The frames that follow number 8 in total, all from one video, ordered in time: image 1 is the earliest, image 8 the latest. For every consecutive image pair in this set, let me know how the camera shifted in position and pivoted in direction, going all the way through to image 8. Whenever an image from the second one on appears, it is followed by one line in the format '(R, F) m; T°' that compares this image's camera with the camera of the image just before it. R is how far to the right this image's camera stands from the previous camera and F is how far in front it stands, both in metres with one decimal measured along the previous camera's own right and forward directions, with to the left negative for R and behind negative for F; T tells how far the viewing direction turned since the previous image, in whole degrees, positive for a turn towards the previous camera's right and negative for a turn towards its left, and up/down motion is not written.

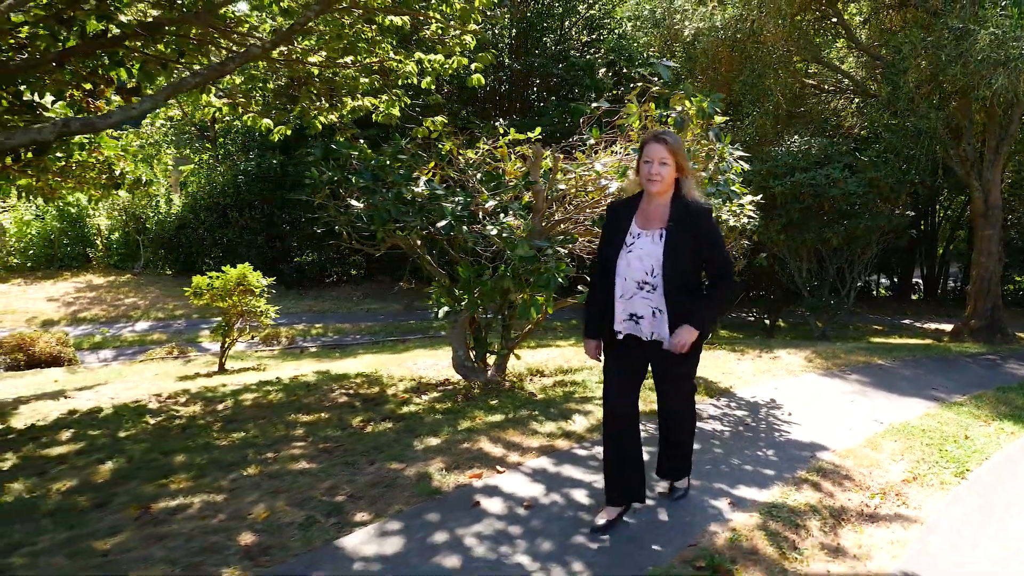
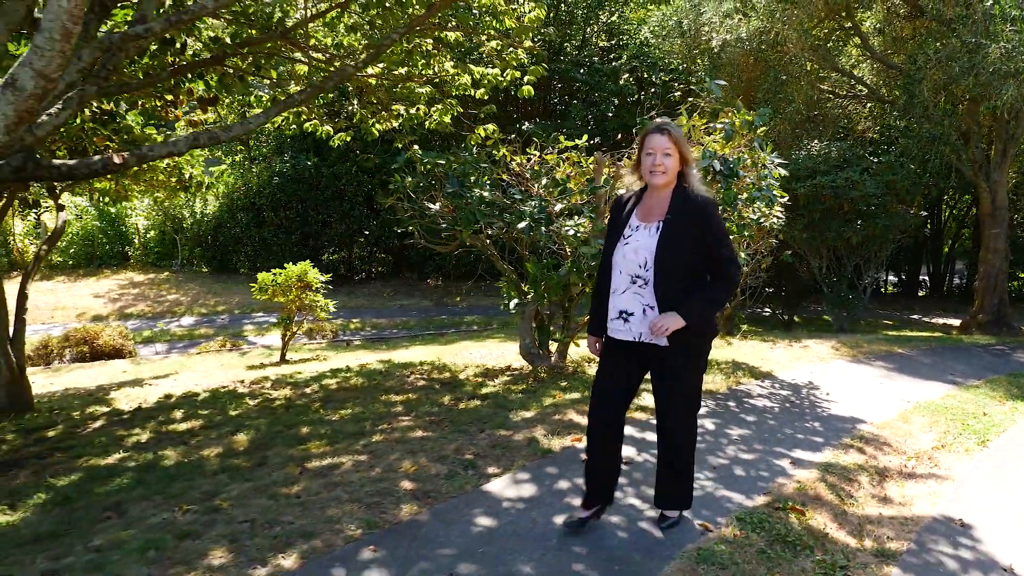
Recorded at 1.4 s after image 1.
(-0.5, -0.6) m; 0°
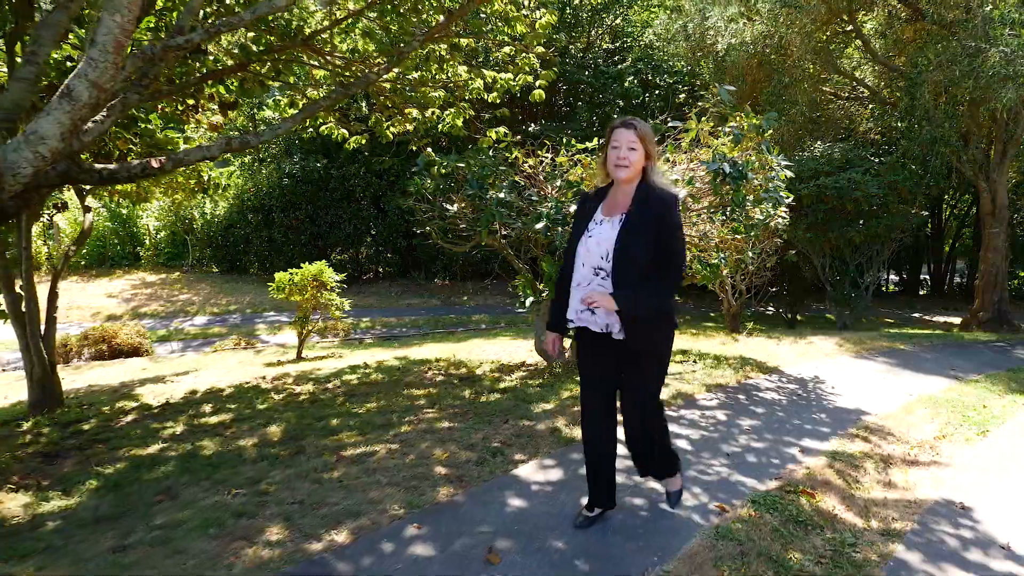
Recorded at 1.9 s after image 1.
(-0.1, -0.2) m; 0°
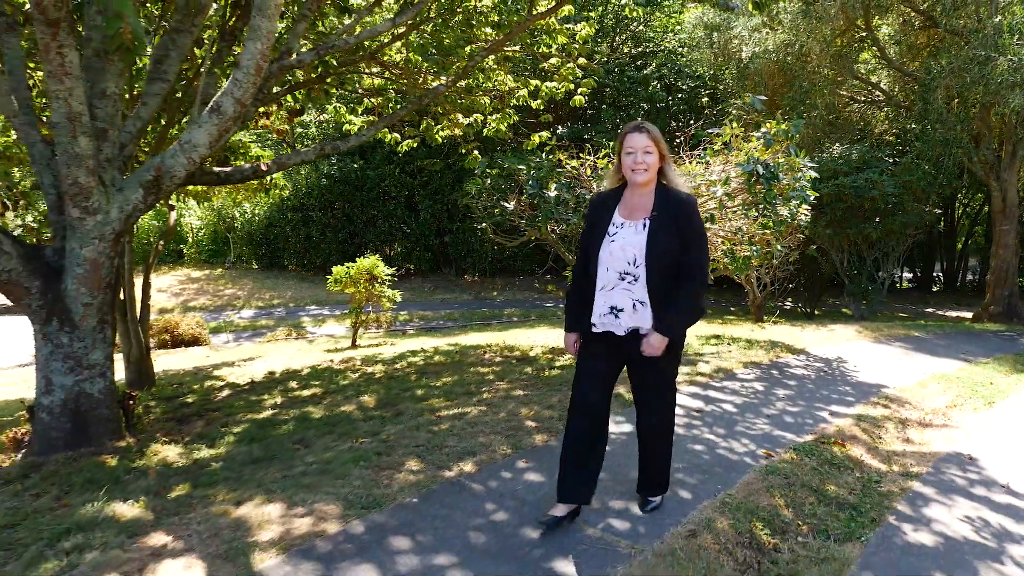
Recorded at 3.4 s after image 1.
(-0.3, -0.7) m; -1°
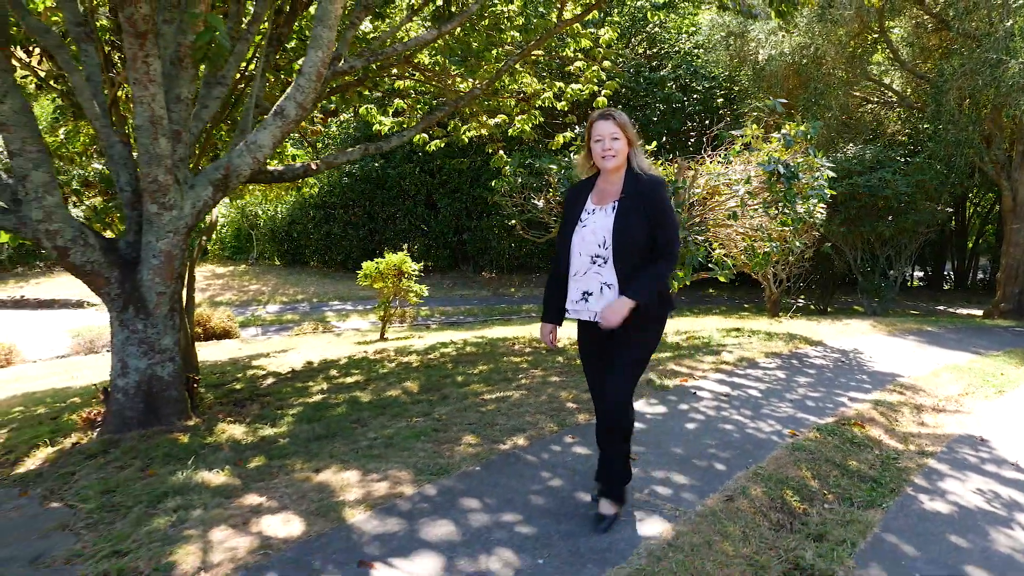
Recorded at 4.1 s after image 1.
(-0.2, -0.3) m; -1°
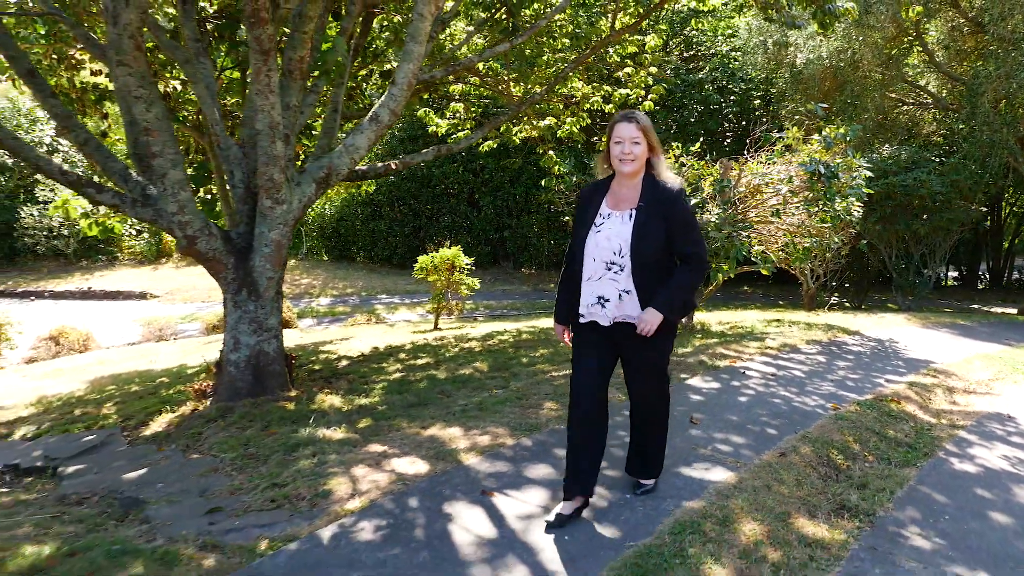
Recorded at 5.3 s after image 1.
(-0.3, -0.6) m; -2°
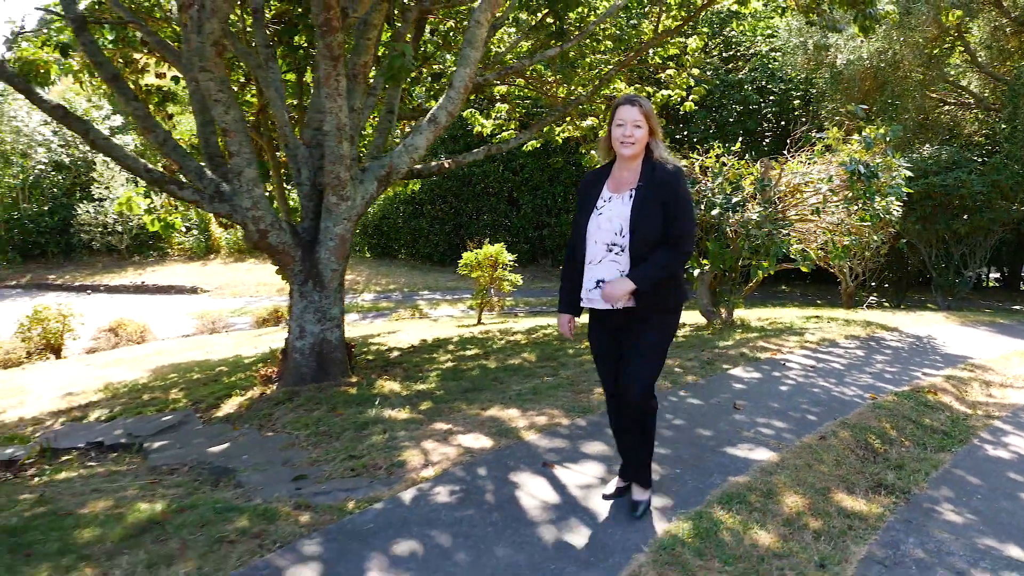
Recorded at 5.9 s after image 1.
(-0.1, -0.3) m; -2°
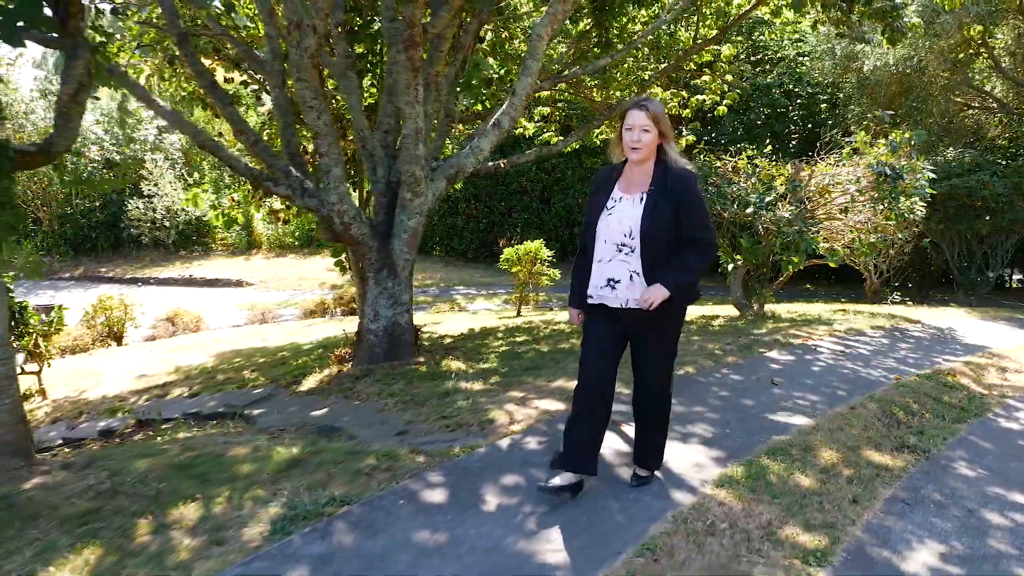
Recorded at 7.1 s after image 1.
(-0.3, -0.6) m; -1°
